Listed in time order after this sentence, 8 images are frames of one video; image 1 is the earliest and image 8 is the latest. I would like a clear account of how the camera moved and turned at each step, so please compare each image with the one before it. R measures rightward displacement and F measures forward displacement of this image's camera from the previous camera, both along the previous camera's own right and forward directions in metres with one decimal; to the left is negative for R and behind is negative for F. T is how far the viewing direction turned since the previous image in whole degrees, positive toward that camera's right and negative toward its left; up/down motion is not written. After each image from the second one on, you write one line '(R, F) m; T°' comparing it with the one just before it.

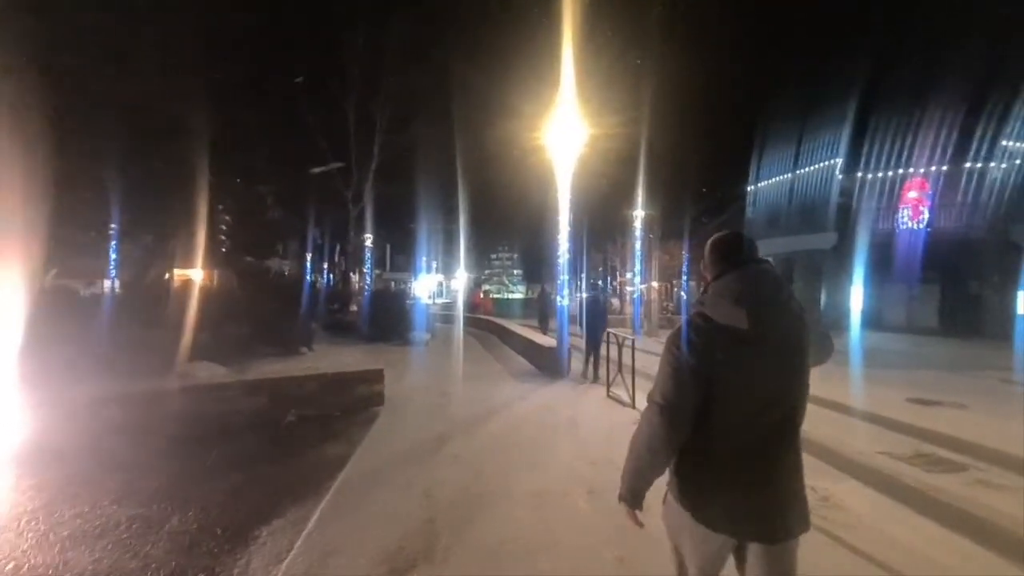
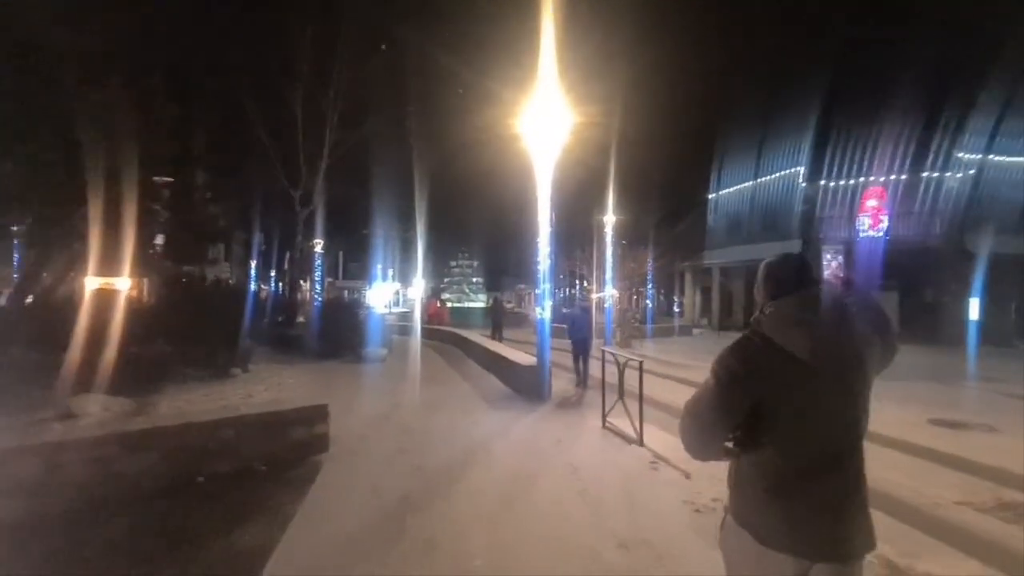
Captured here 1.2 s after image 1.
(-0.2, +2.1) m; +3°
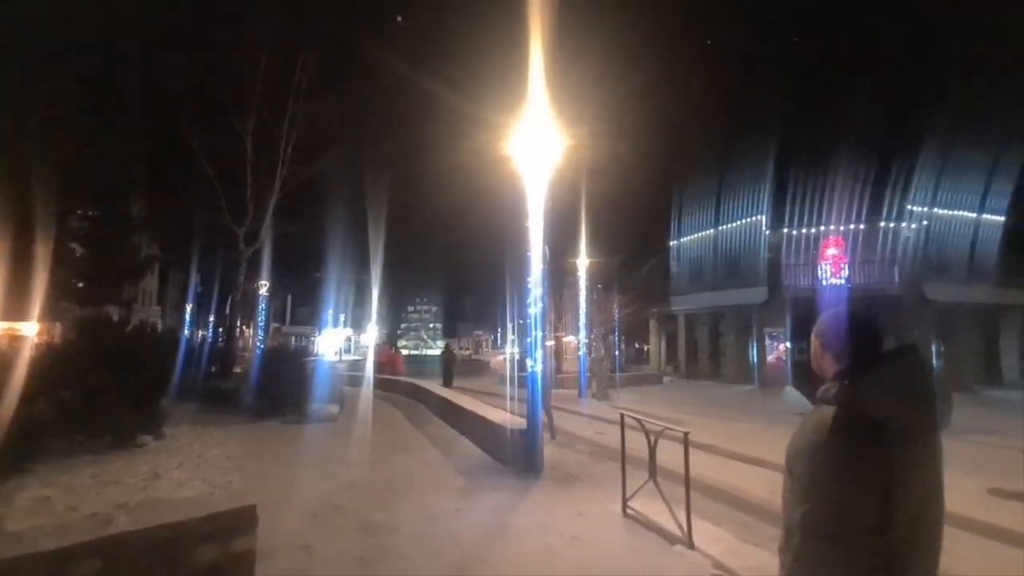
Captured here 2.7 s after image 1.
(-0.4, +2.3) m; +3°
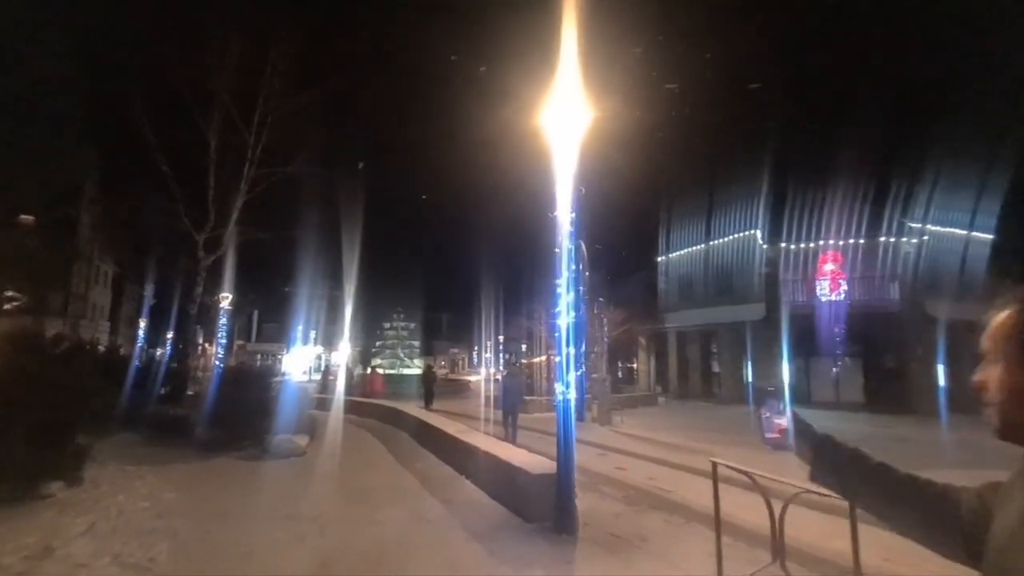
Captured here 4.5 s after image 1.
(-0.5, +2.3) m; +2°
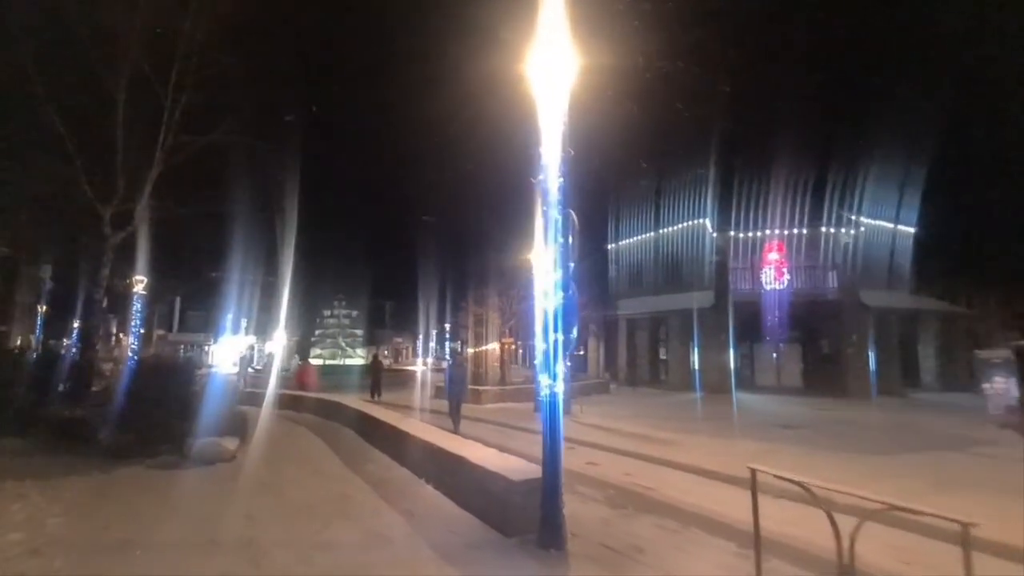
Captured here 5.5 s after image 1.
(-0.3, +1.2) m; +4°
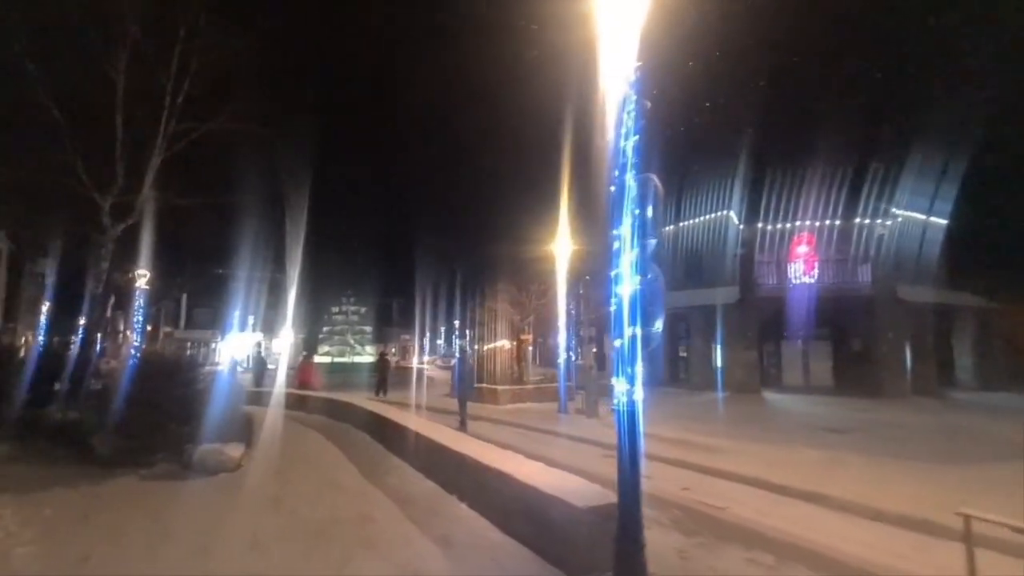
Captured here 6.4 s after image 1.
(-0.4, +1.4) m; -1°
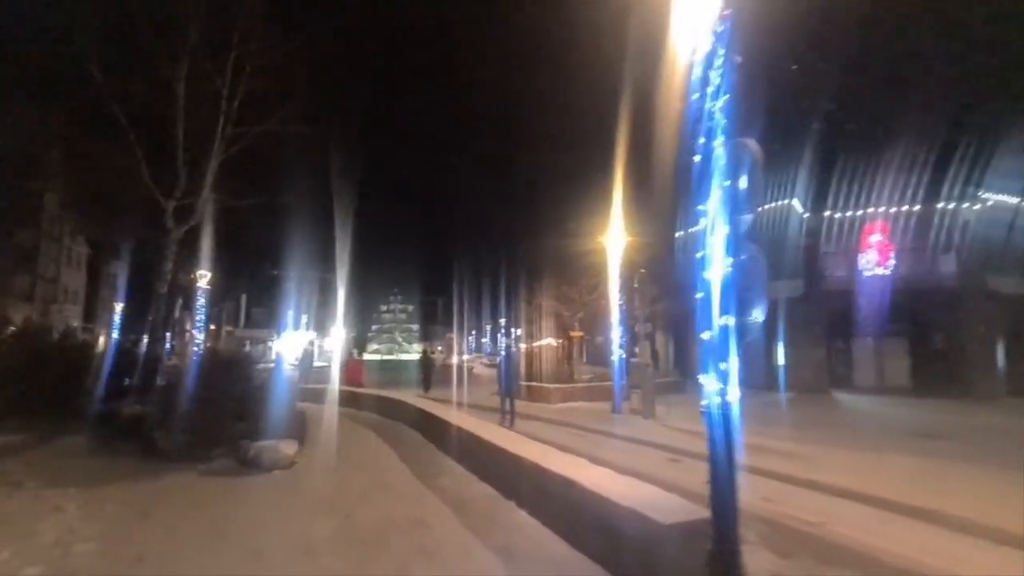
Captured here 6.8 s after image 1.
(-0.2, +0.6) m; -3°
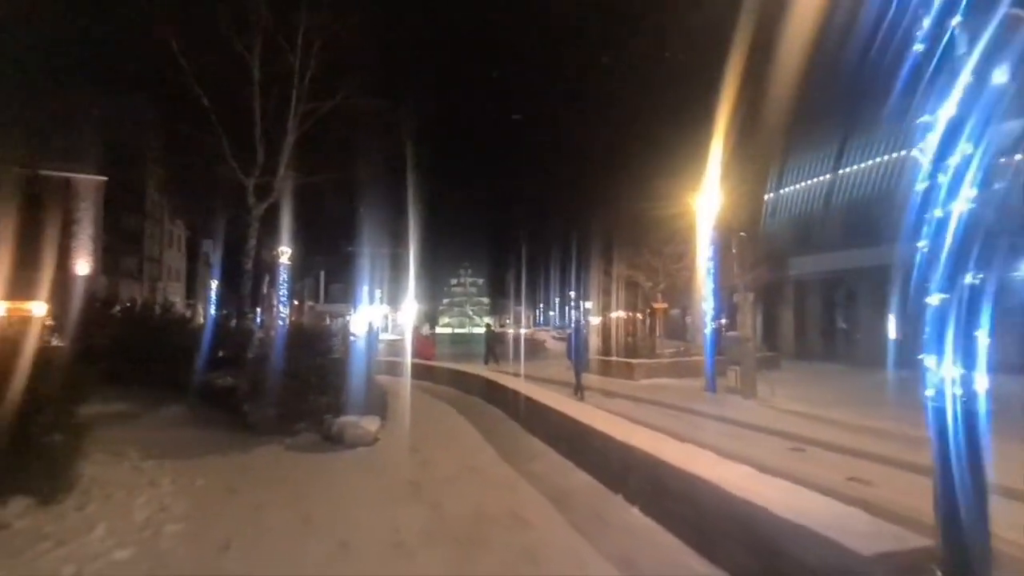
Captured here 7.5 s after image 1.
(-0.4, +1.1) m; -5°
